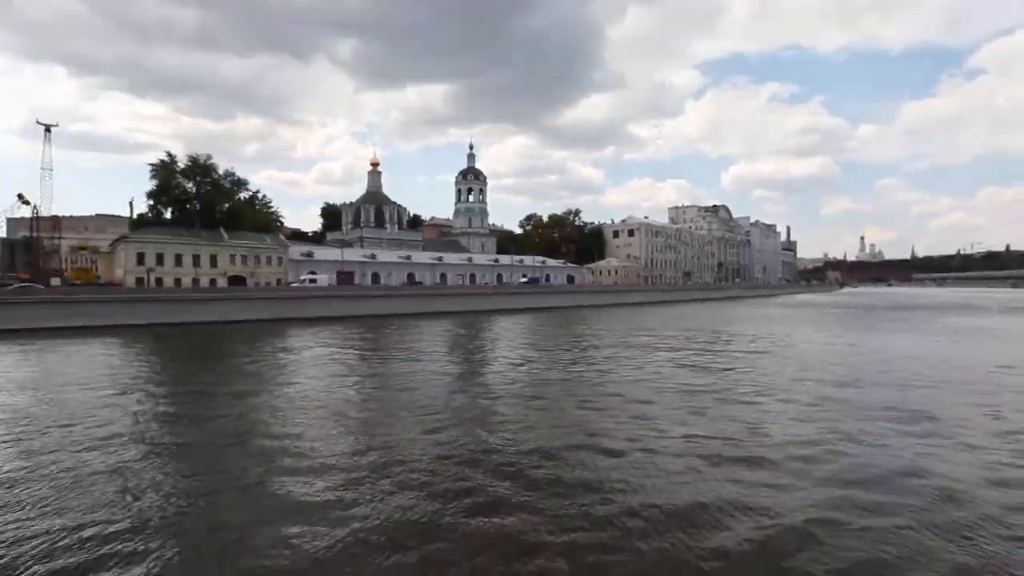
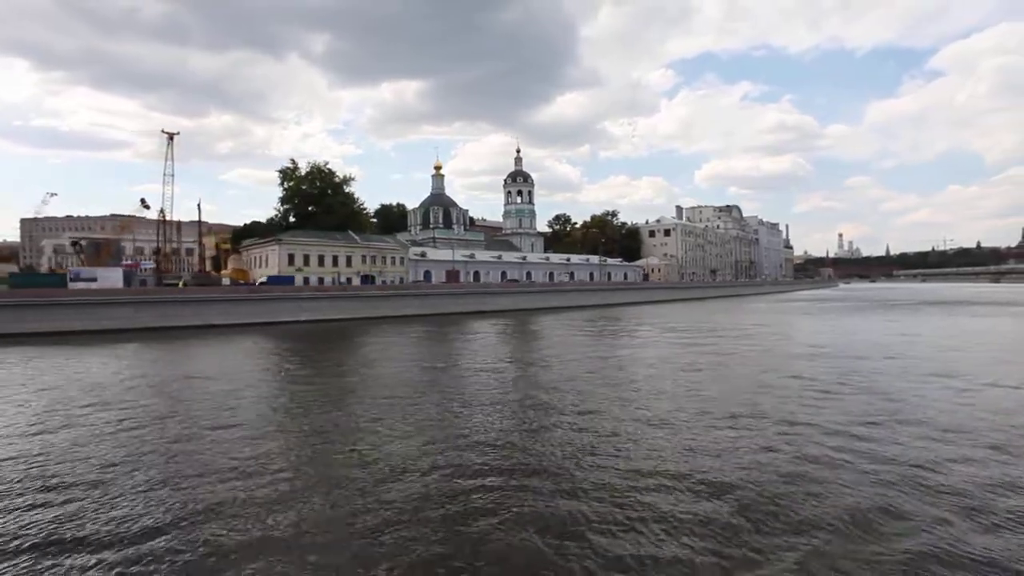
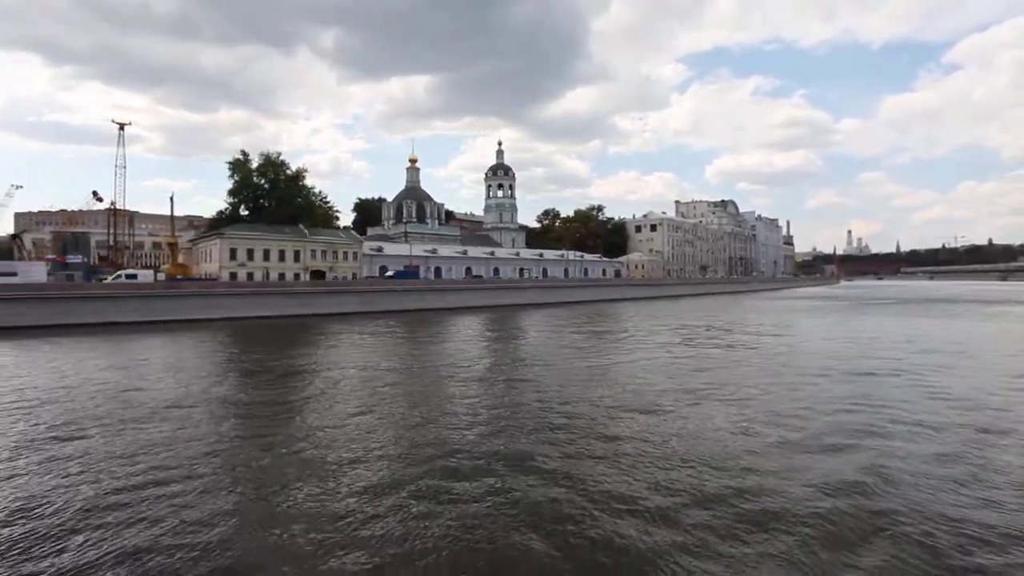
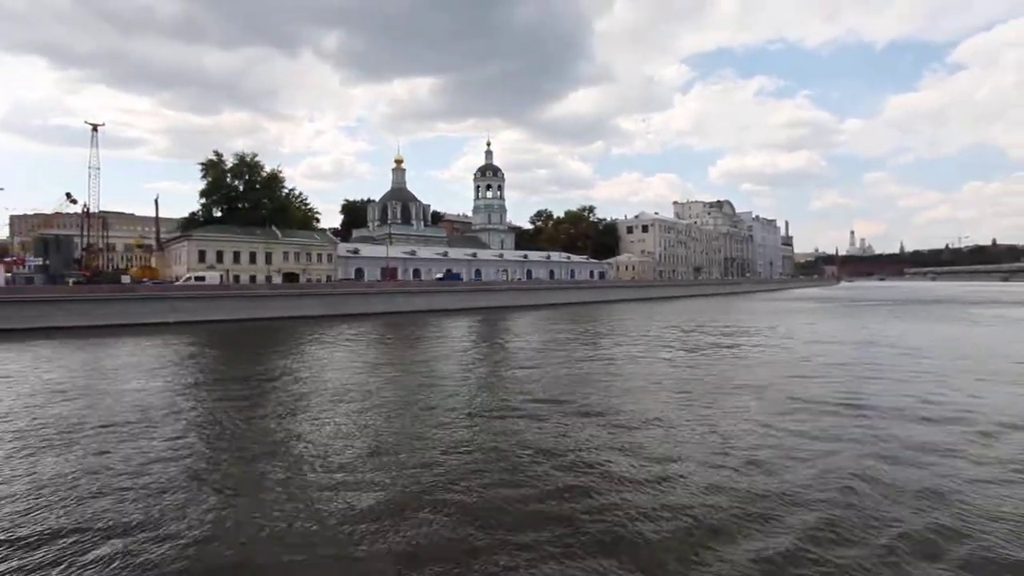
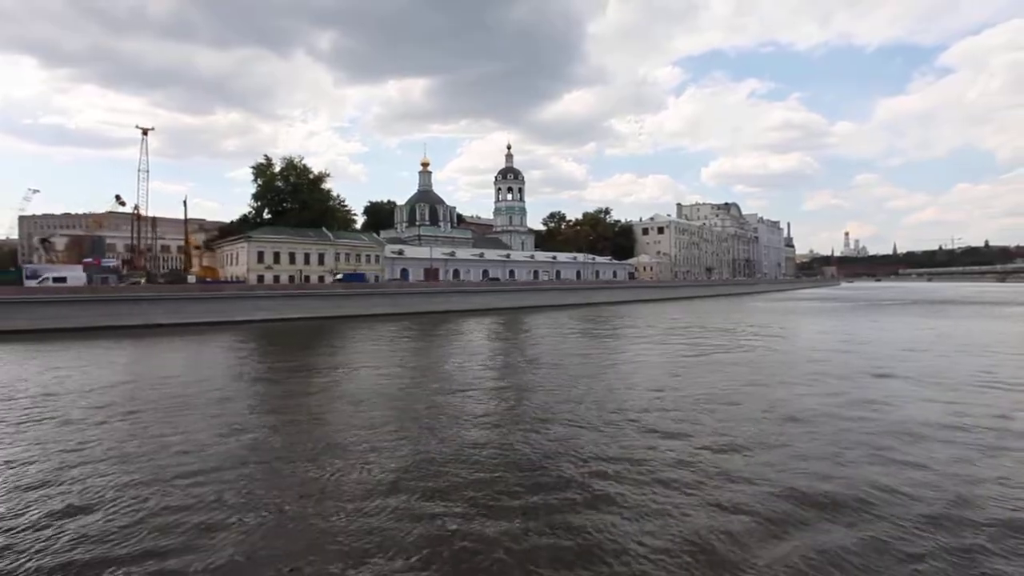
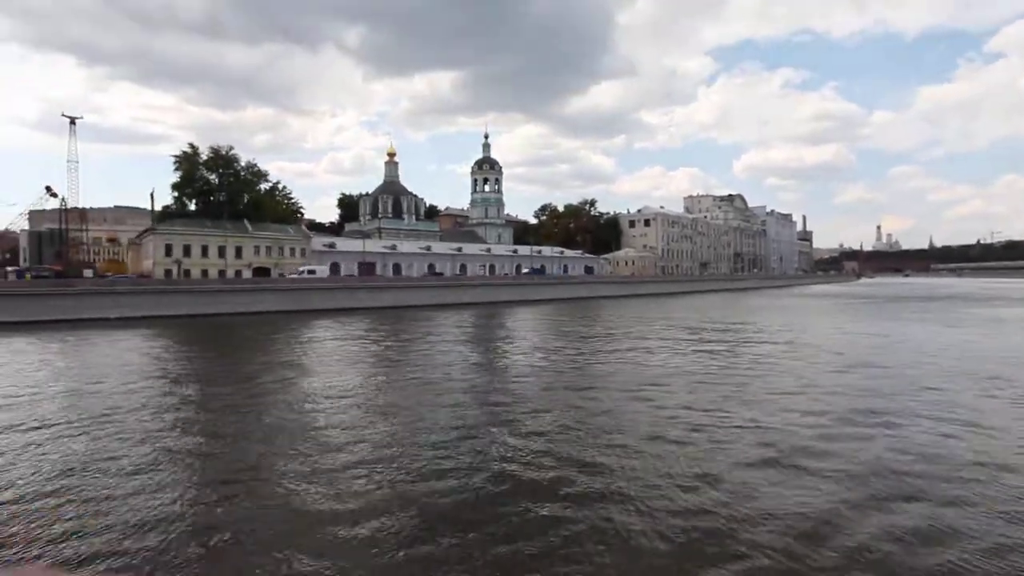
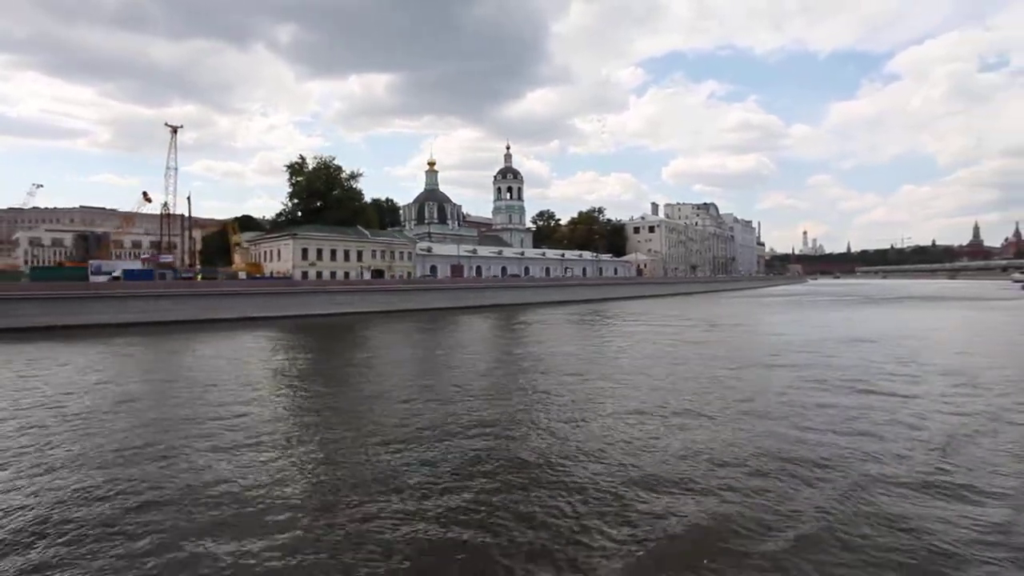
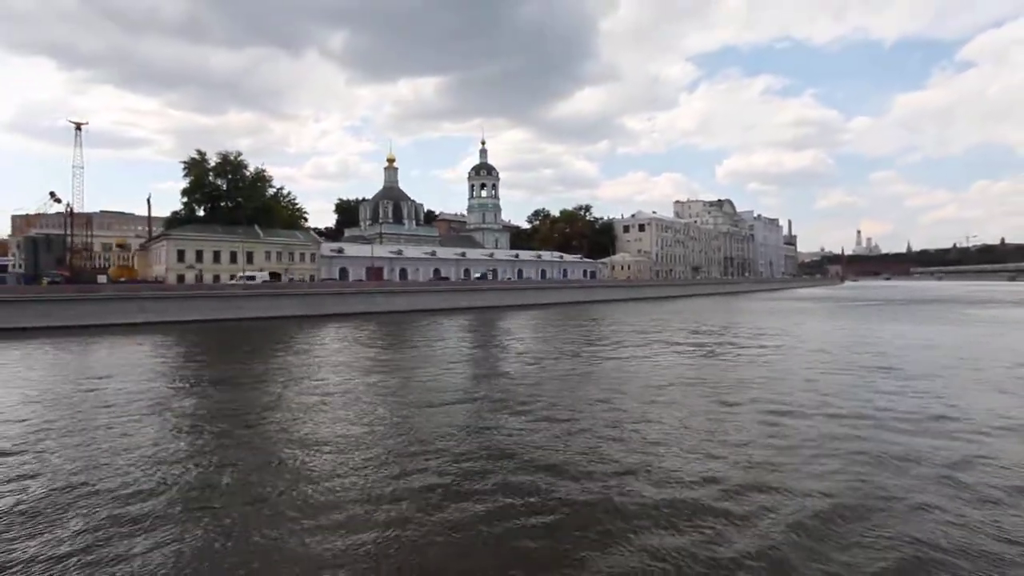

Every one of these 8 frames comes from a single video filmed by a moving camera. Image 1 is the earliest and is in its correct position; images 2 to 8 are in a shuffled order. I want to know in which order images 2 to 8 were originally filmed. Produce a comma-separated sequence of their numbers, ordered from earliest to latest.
6, 8, 4, 3, 5, 2, 7
